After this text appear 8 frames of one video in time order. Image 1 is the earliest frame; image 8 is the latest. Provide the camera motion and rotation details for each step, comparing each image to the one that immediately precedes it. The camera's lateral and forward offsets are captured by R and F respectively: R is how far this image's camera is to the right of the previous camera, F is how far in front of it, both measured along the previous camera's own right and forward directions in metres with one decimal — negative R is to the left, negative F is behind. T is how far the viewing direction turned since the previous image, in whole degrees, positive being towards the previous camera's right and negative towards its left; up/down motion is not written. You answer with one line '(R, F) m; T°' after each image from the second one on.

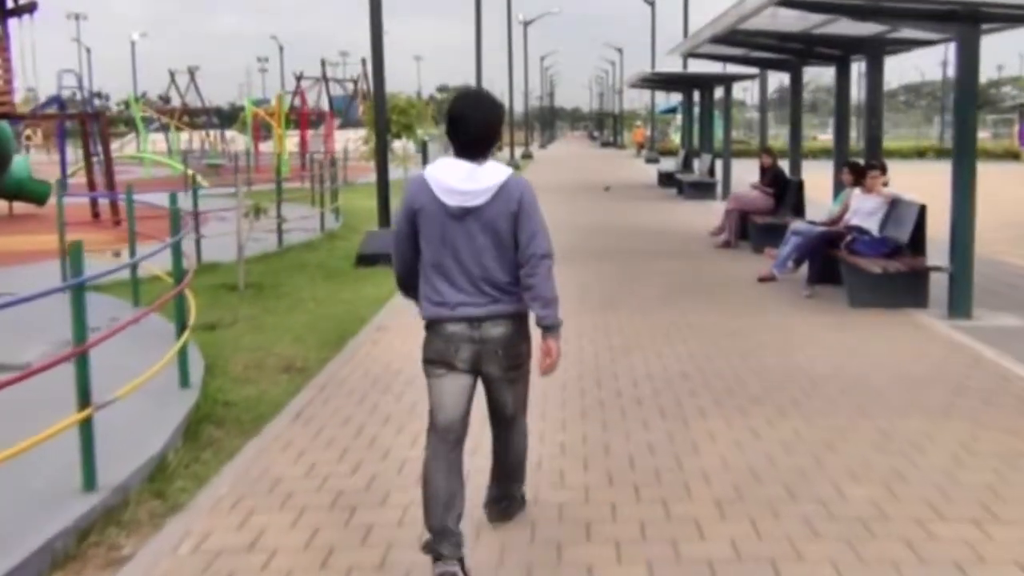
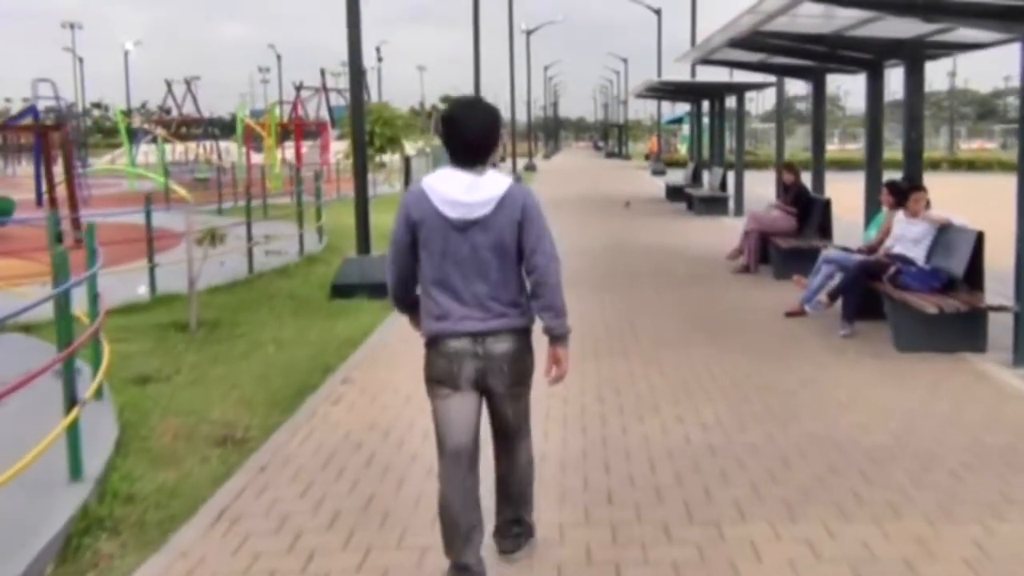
(0.0, +1.8) m; 0°
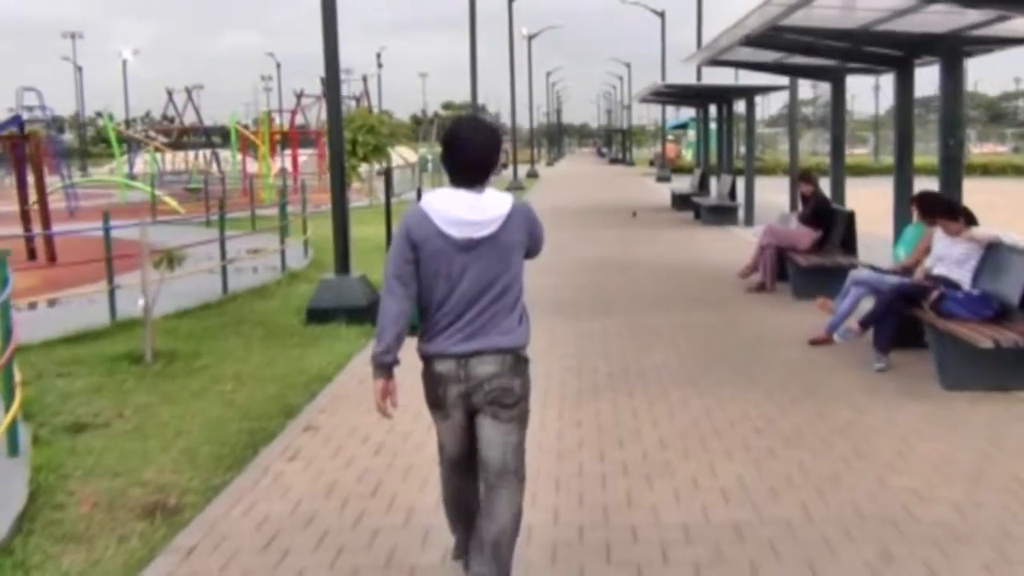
(+0.1, +1.3) m; 0°
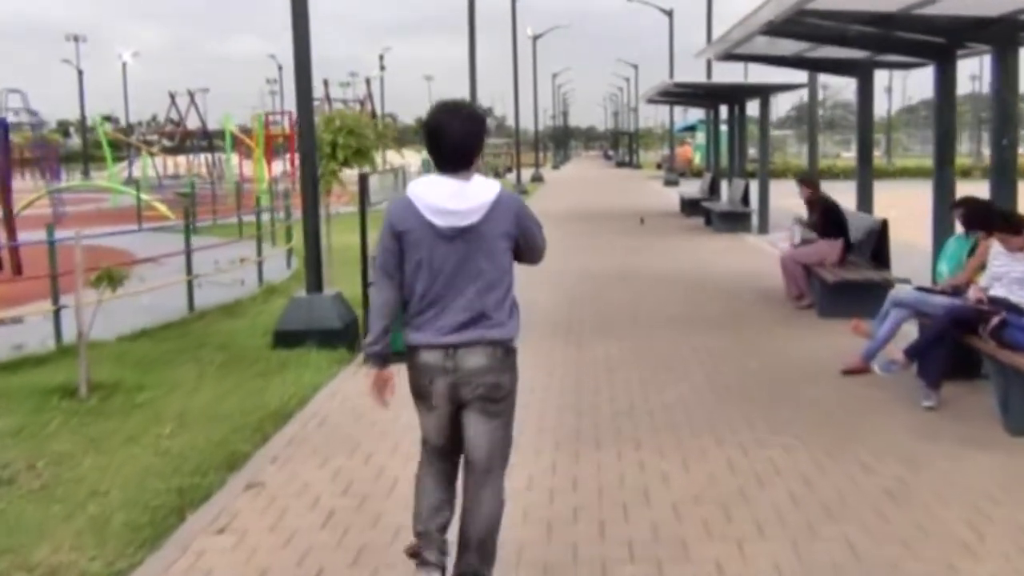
(+0.1, +1.4) m; 0°
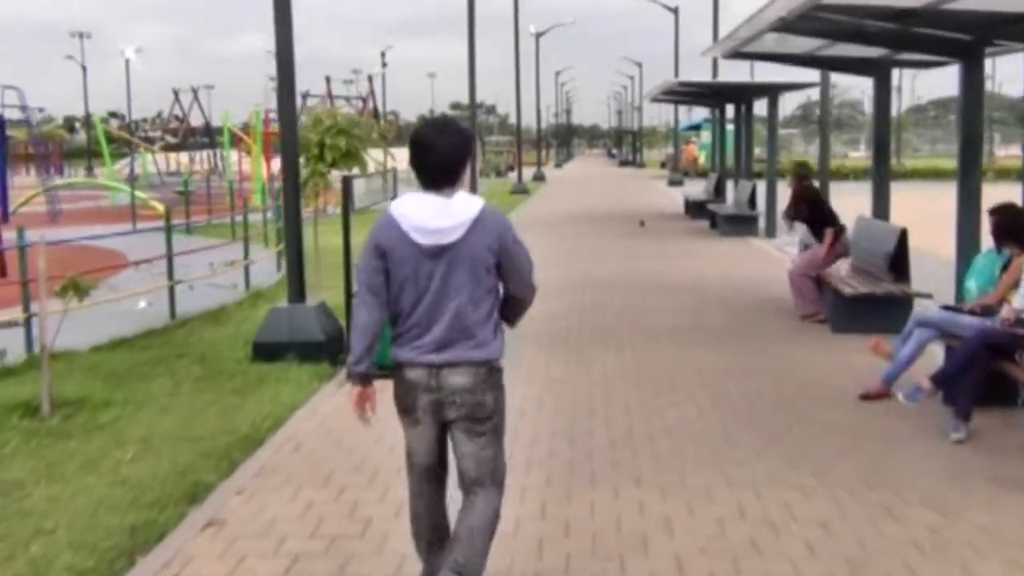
(0.0, +0.7) m; 0°
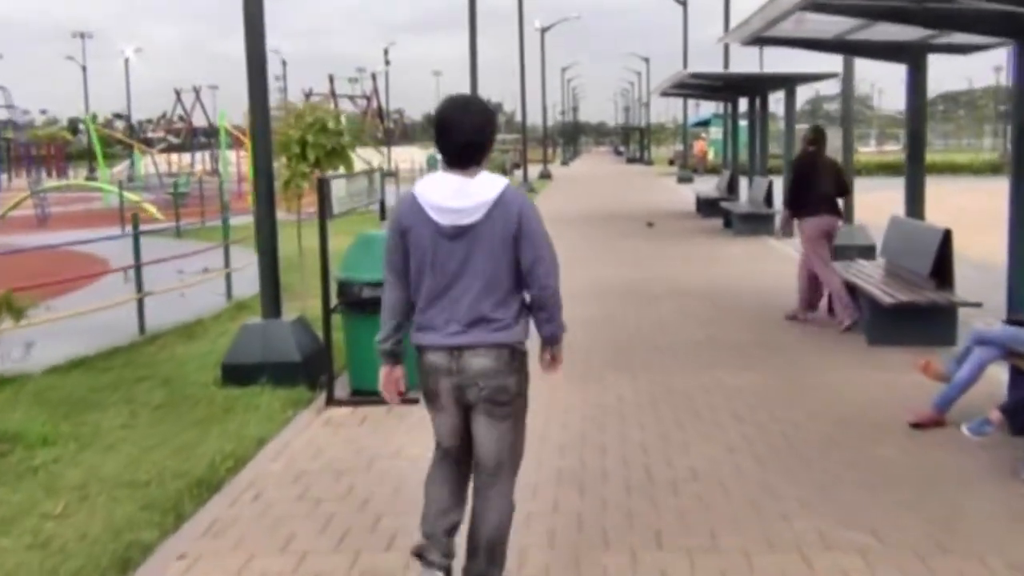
(0.0, +1.1) m; 0°
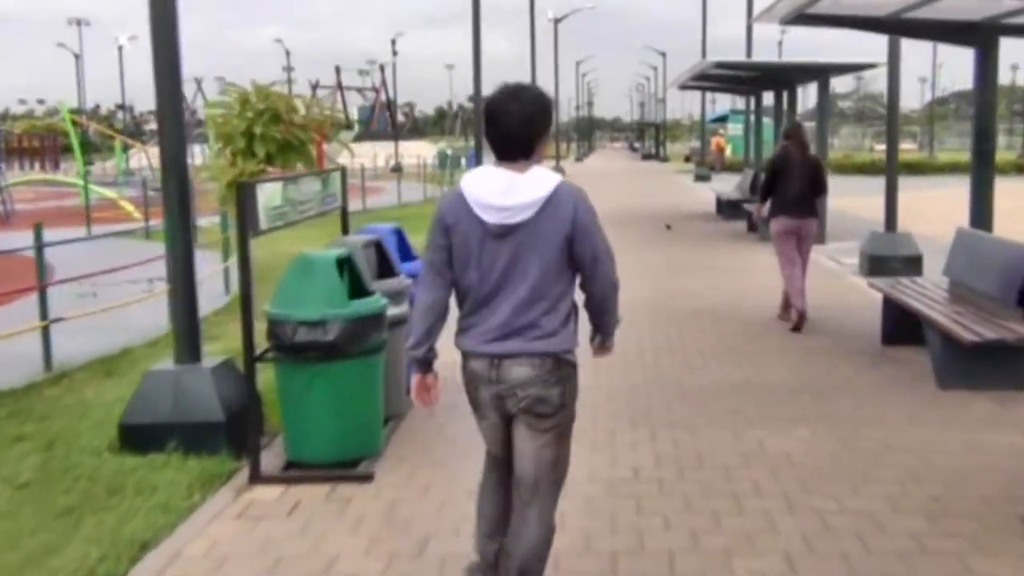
(+0.1, +2.1) m; 0°
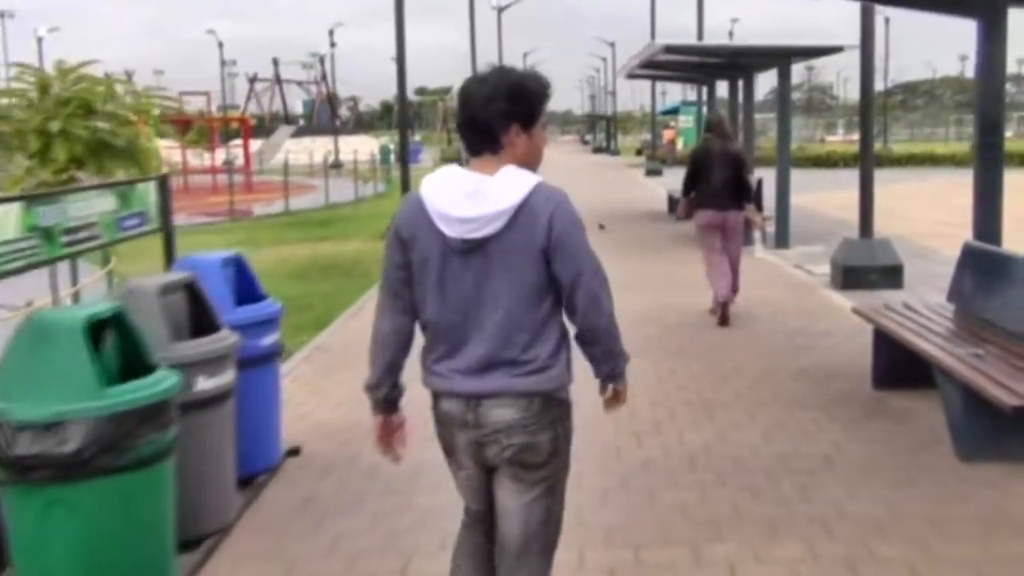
(+0.2, +2.3) m; +1°
